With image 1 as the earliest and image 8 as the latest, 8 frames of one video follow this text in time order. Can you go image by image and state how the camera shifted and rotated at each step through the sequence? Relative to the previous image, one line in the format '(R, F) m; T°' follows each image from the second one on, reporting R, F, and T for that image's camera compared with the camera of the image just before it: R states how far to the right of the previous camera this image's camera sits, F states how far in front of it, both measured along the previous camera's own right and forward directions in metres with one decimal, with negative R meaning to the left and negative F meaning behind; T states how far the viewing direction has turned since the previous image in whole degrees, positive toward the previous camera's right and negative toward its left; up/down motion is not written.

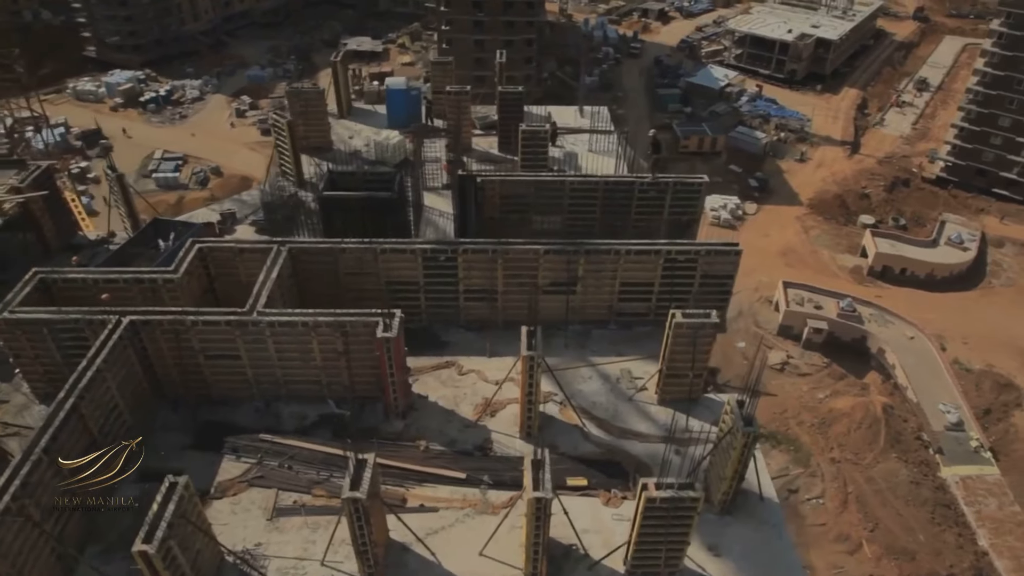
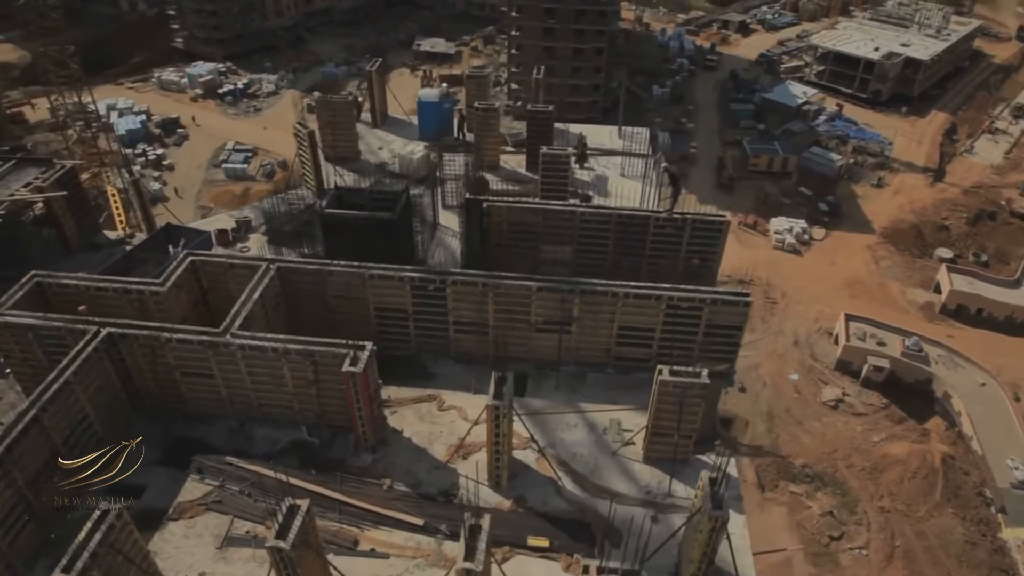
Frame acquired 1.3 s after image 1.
(+2.2, +1.1) m; -5°
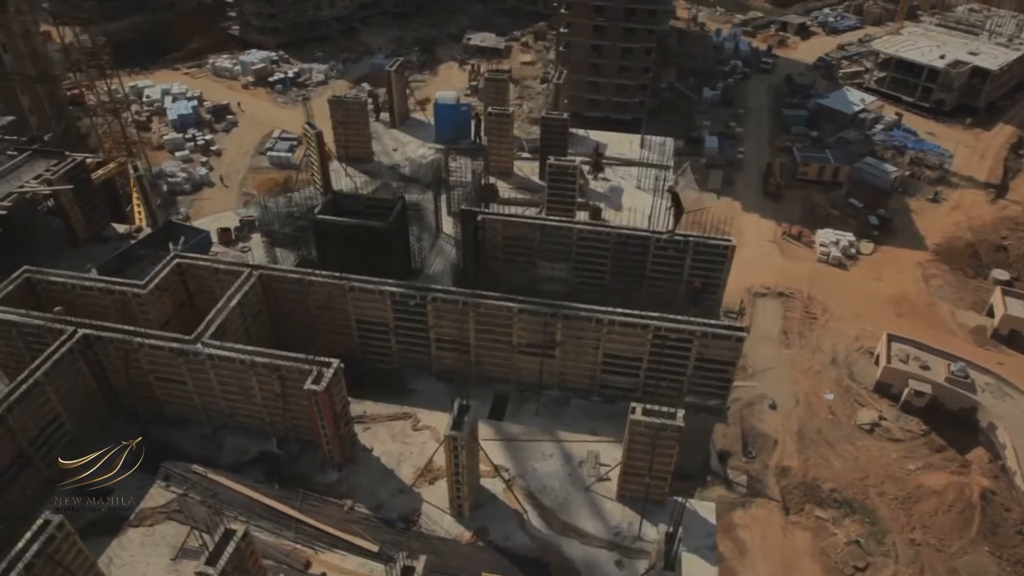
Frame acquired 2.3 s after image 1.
(+1.8, +0.8) m; -4°
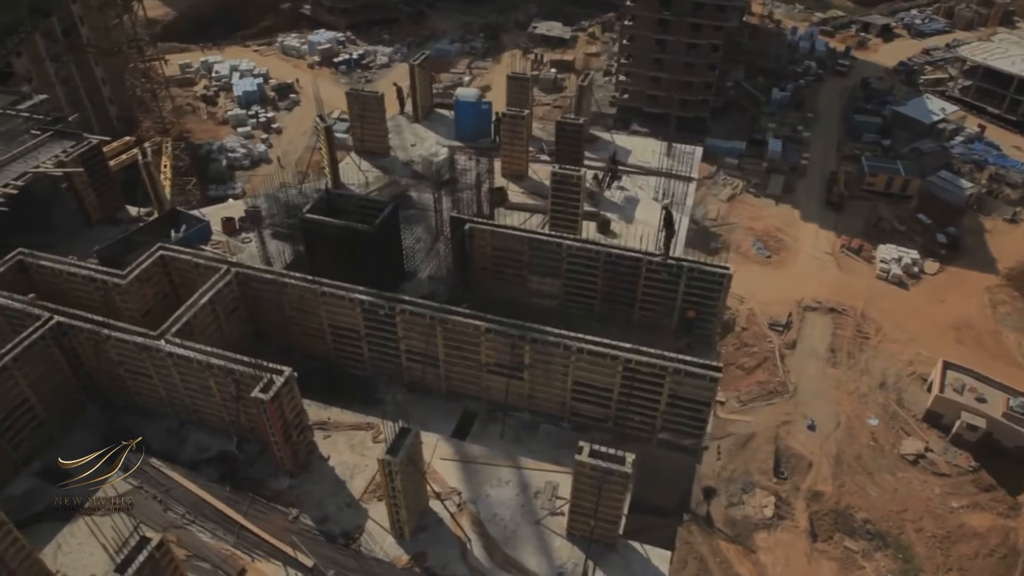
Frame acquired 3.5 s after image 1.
(+2.4, +0.8) m; -5°
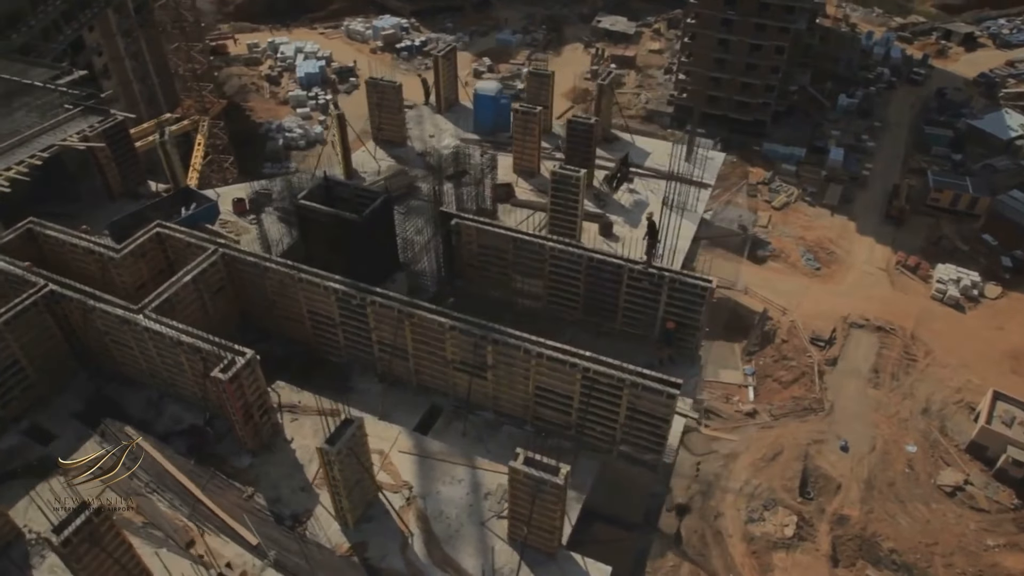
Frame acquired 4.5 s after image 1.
(+2.4, +0.2) m; -5°
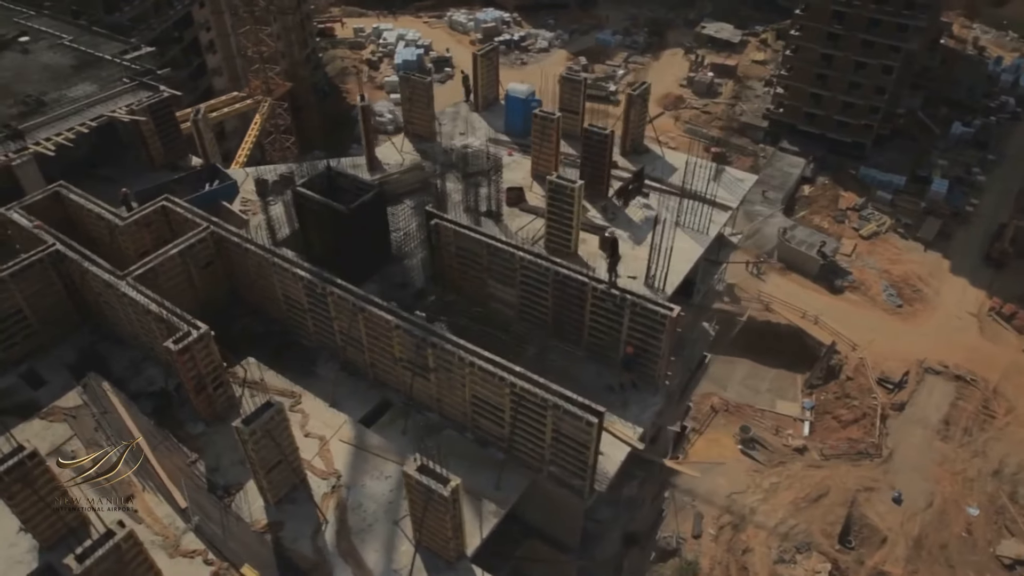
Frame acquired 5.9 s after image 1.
(+3.8, +0.2) m; -7°
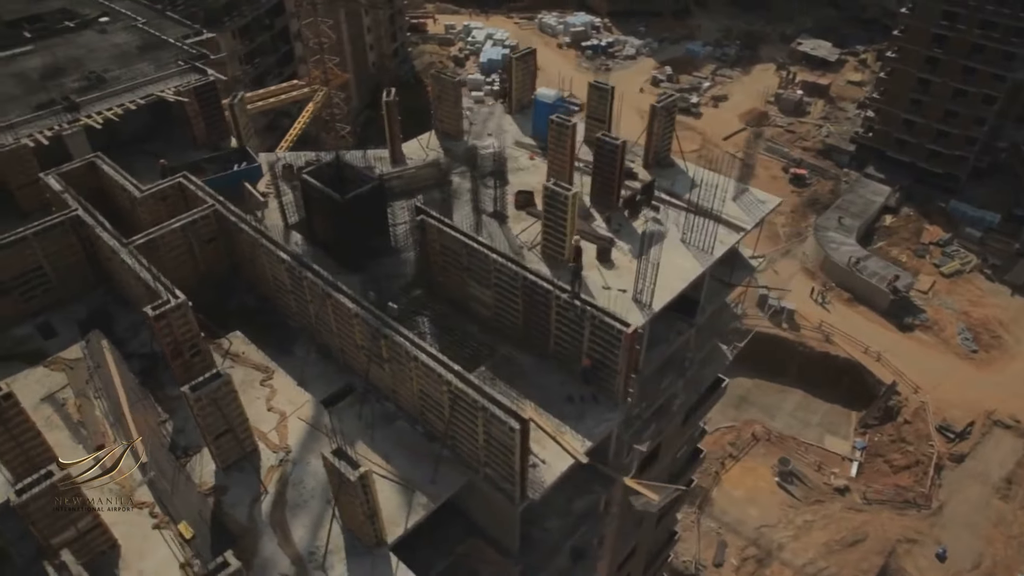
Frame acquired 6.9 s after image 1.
(+3.4, -0.1) m; -7°
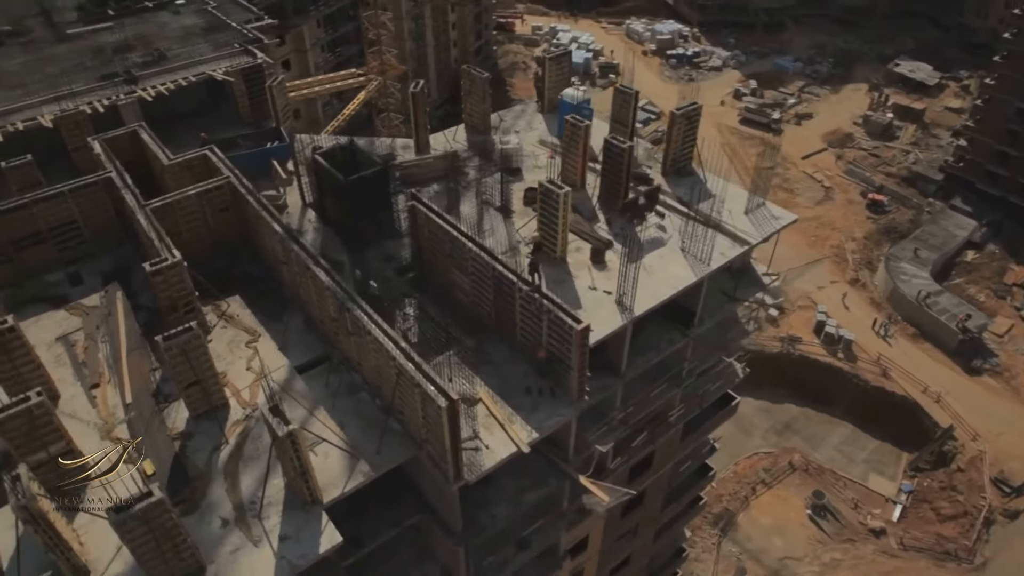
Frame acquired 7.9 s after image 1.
(+3.4, -0.5) m; -6°
